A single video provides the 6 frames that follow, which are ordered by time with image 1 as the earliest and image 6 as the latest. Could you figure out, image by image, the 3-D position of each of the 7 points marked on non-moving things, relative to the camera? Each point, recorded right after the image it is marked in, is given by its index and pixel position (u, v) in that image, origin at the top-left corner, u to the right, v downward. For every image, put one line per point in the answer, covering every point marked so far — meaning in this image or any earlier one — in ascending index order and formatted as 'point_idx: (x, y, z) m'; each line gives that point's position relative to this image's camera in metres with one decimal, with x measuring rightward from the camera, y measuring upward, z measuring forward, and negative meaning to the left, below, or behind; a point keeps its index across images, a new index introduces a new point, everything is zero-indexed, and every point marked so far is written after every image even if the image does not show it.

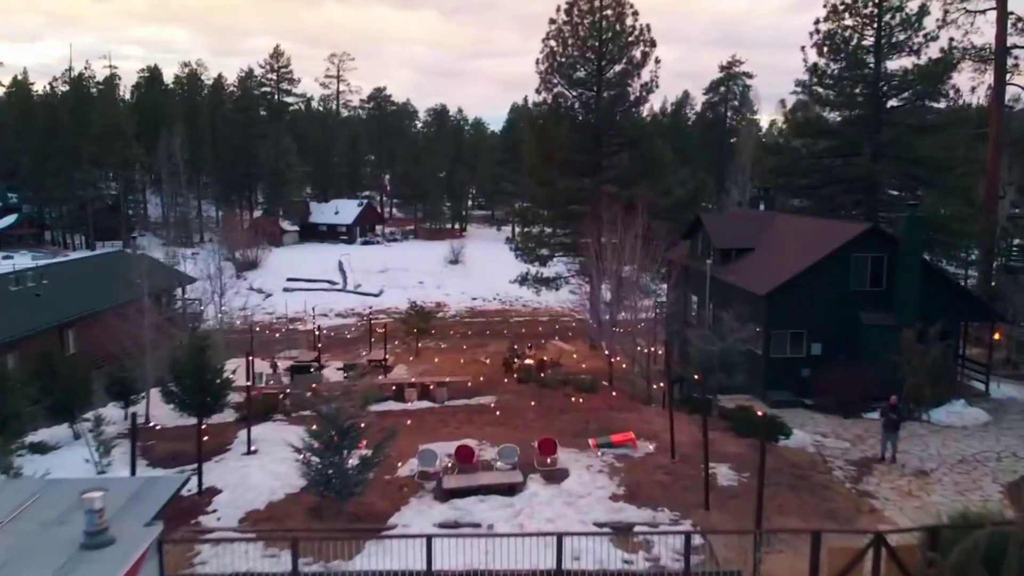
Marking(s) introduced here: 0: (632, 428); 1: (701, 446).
0: (+1.6, -1.8, +16.6) m
1: (+2.3, -1.9, +15.6) m
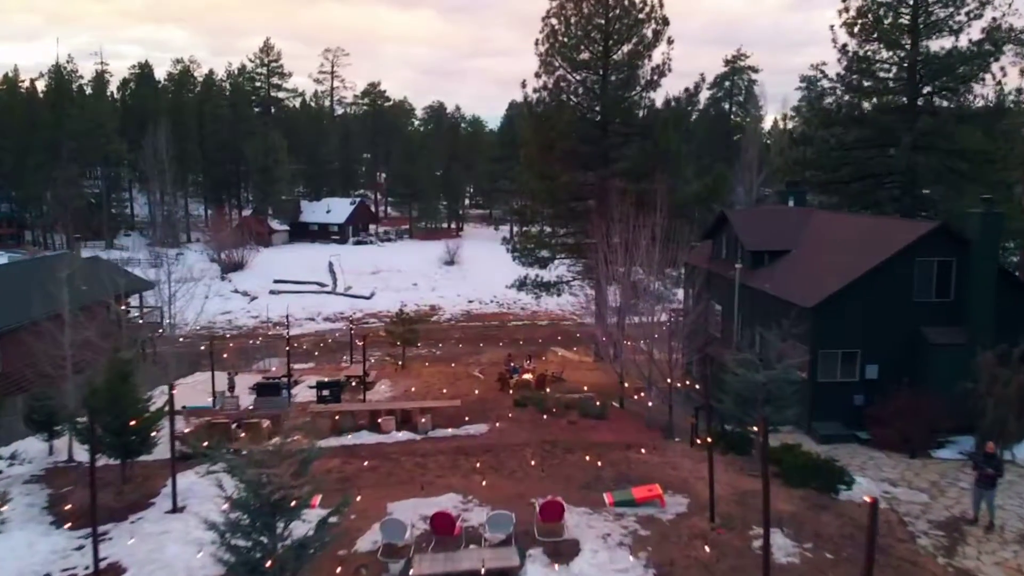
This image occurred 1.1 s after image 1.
0: (+1.5, -2.0, +13.4) m
1: (+2.2, -2.1, +12.3) m
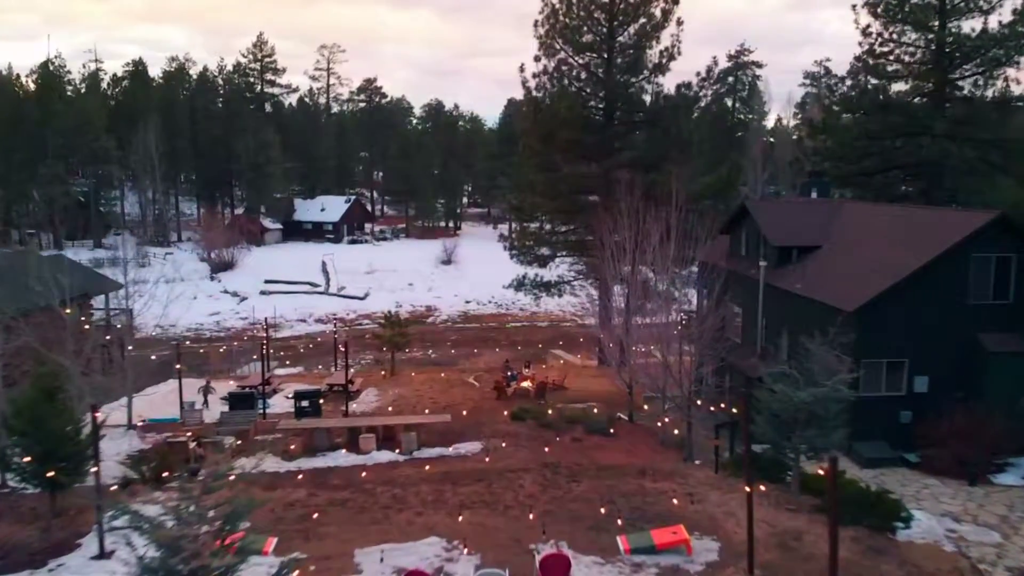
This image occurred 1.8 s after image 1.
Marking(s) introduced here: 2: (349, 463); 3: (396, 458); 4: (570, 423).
0: (+1.5, -2.0, +11.3) m
1: (+2.2, -2.1, +10.2) m
2: (-1.9, -2.0, +15.0) m
3: (-1.4, -2.0, +15.4) m
4: (+0.8, -1.8, +17.4) m
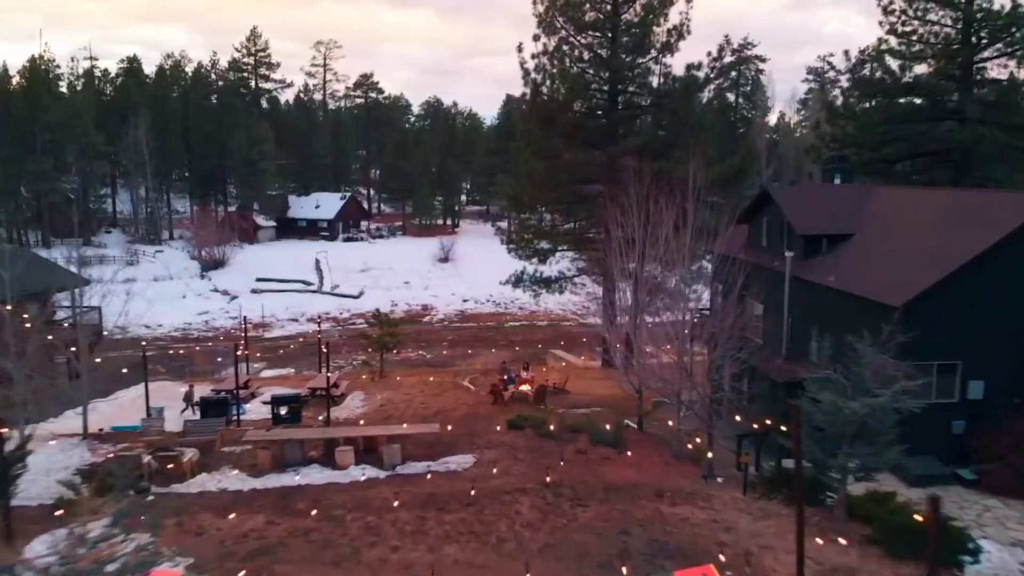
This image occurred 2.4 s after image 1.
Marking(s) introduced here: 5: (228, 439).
0: (+1.4, -1.9, +9.5) m
1: (+2.2, -2.0, +8.4) m
2: (-1.9, -2.0, +13.2) m
3: (-1.4, -2.0, +13.6) m
4: (+0.7, -1.8, +15.6) m
5: (-3.5, -1.8, +15.8) m
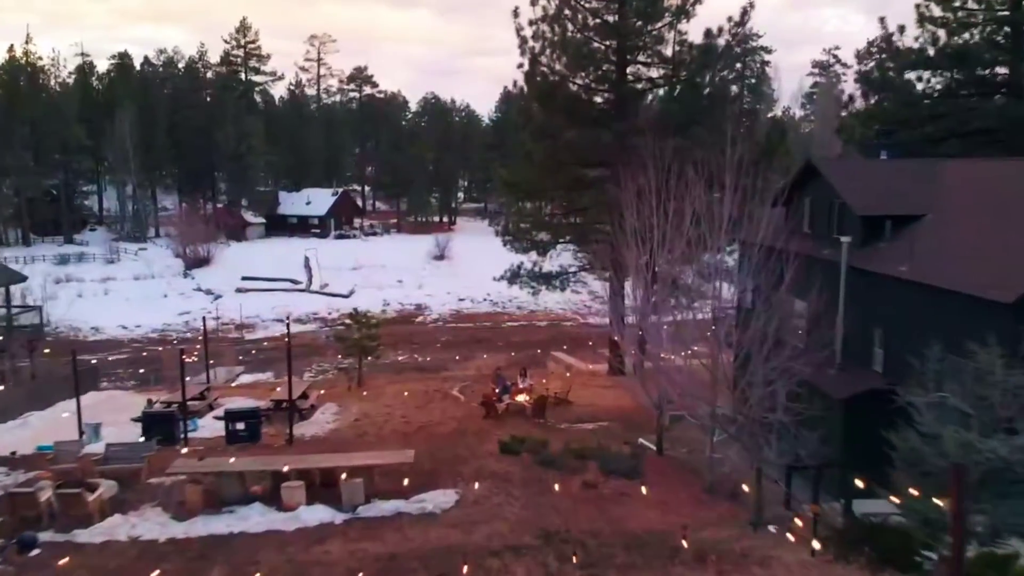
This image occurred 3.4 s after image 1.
0: (+1.4, -1.8, +6.6) m
1: (+2.1, -1.9, +5.5) m
2: (-2.0, -1.9, +10.4) m
3: (-1.5, -1.9, +10.7) m
4: (+0.7, -1.7, +12.7) m
5: (-3.5, -1.8, +13.0) m
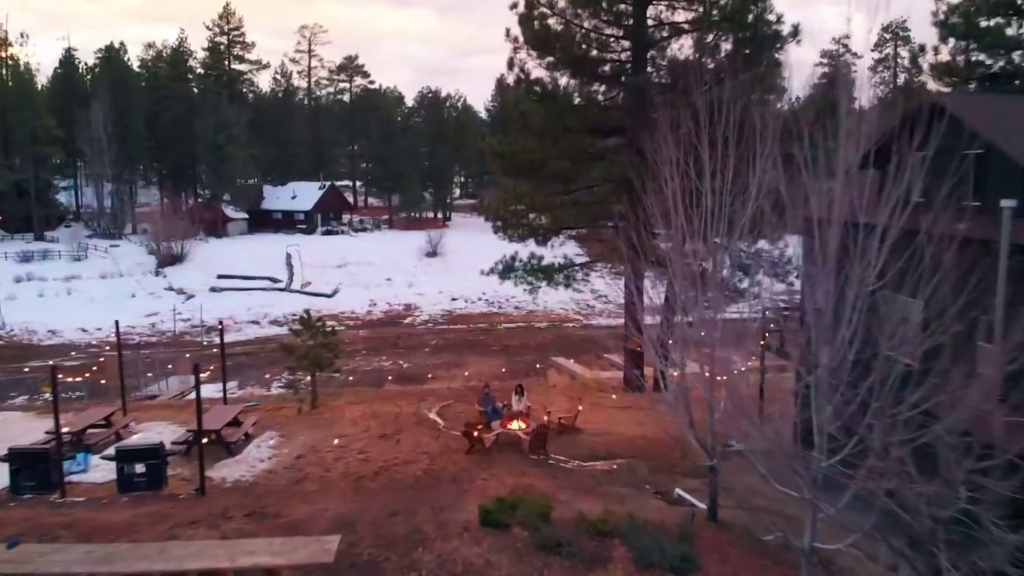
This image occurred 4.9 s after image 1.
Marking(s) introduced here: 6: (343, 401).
0: (+1.3, -1.8, +2.3) m
1: (+2.0, -1.9, +1.2) m
2: (-2.1, -1.9, +6.1) m
3: (-1.6, -1.9, +6.4) m
4: (+0.6, -1.6, +8.4) m
5: (-3.6, -1.7, +8.7) m
6: (-2.3, -1.6, +17.6) m
